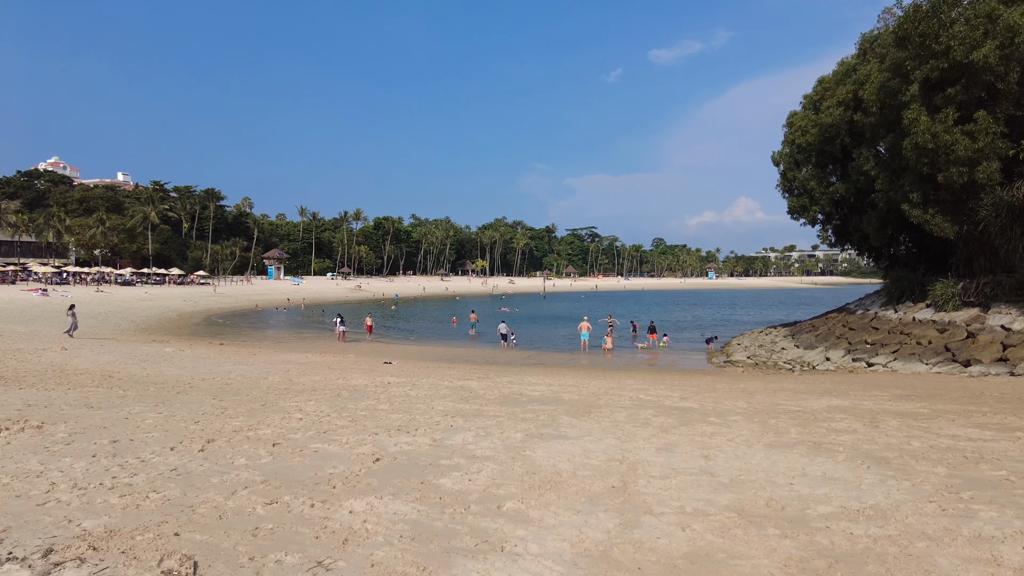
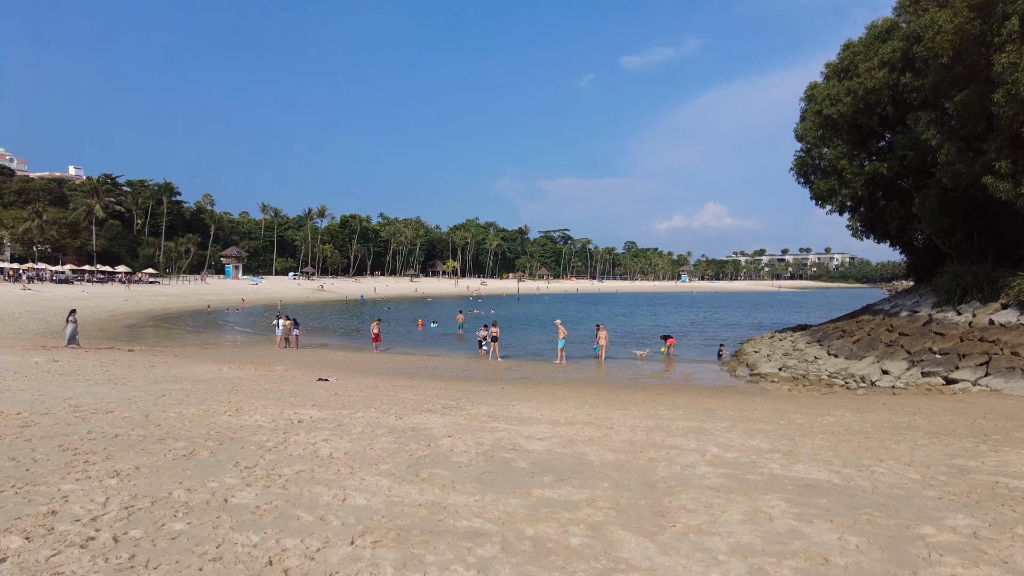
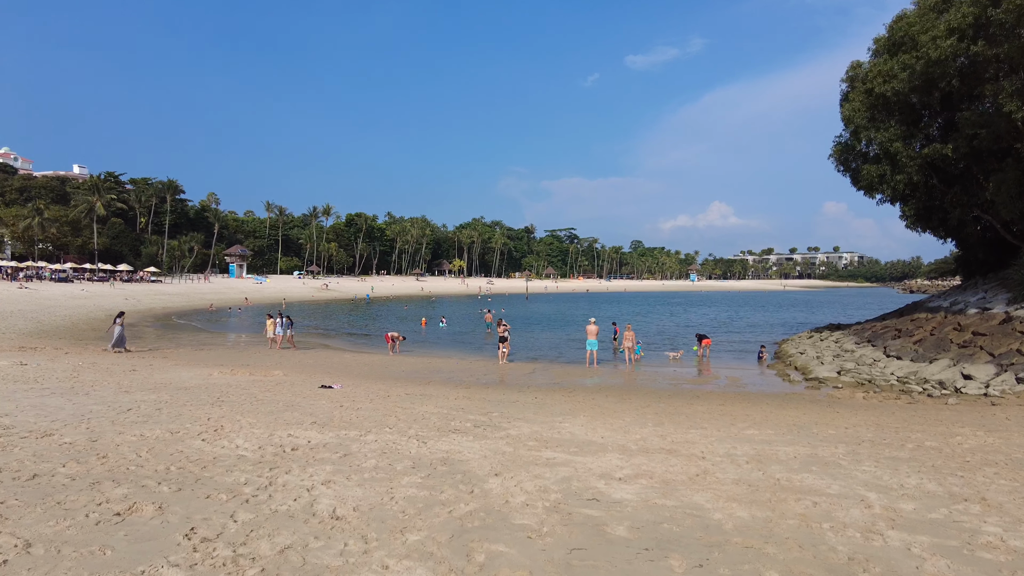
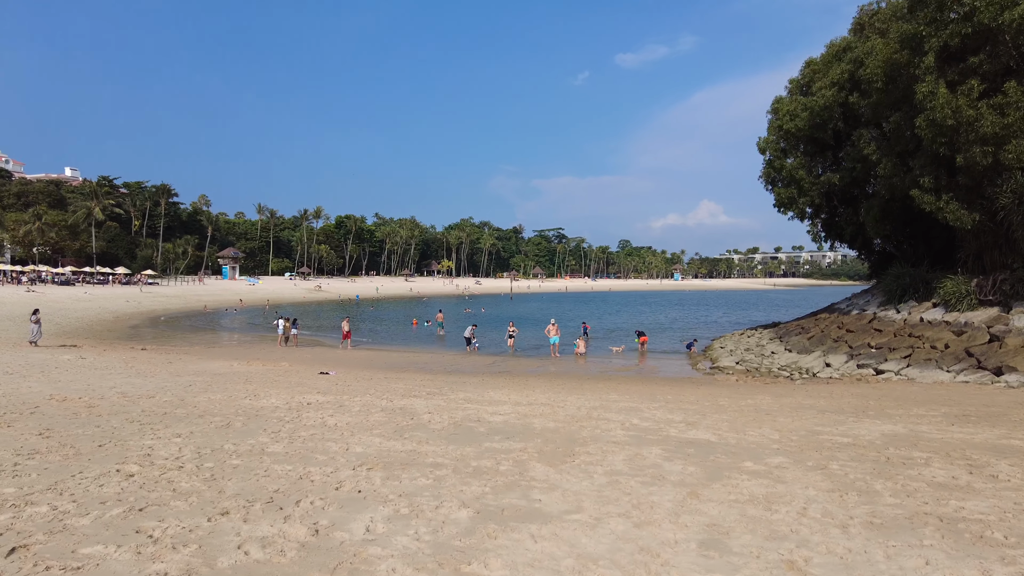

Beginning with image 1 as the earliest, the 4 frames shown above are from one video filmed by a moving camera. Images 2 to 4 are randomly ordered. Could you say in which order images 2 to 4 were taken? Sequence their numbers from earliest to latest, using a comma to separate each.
4, 2, 3
